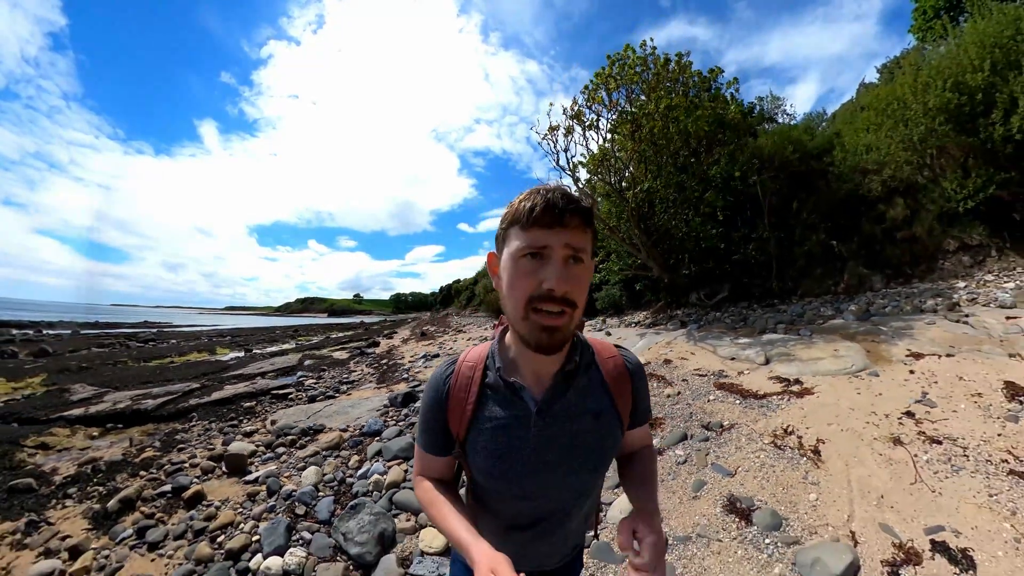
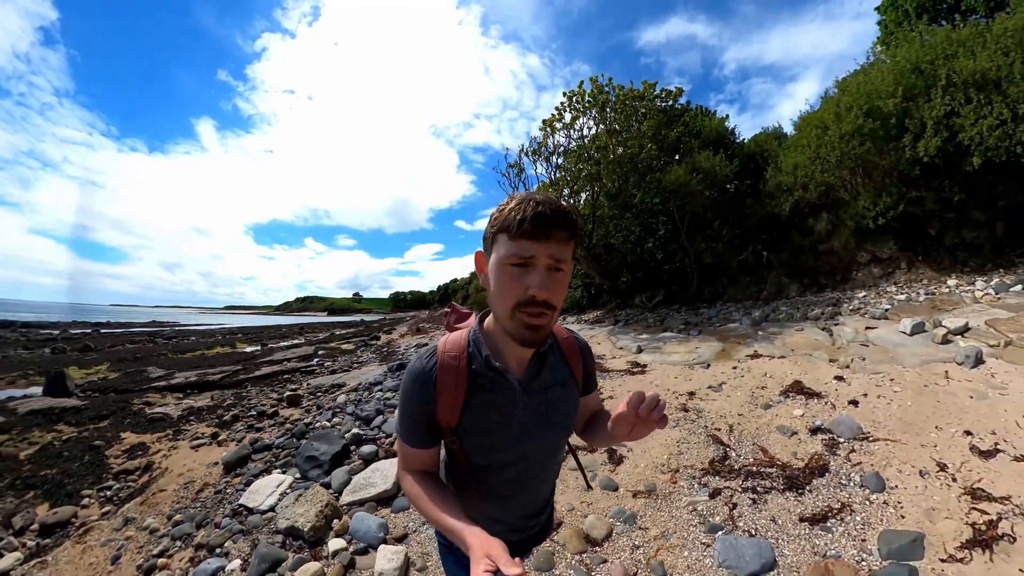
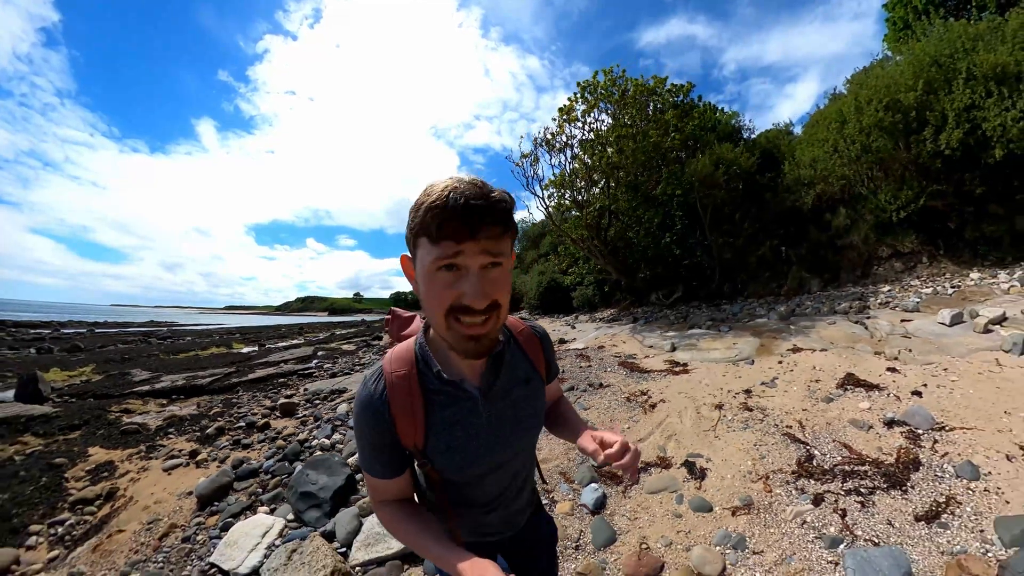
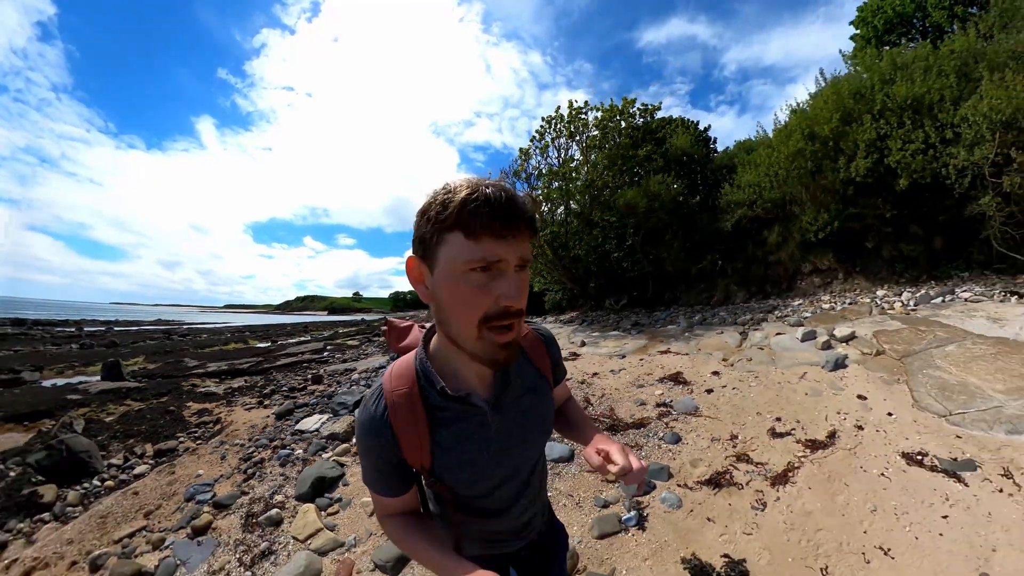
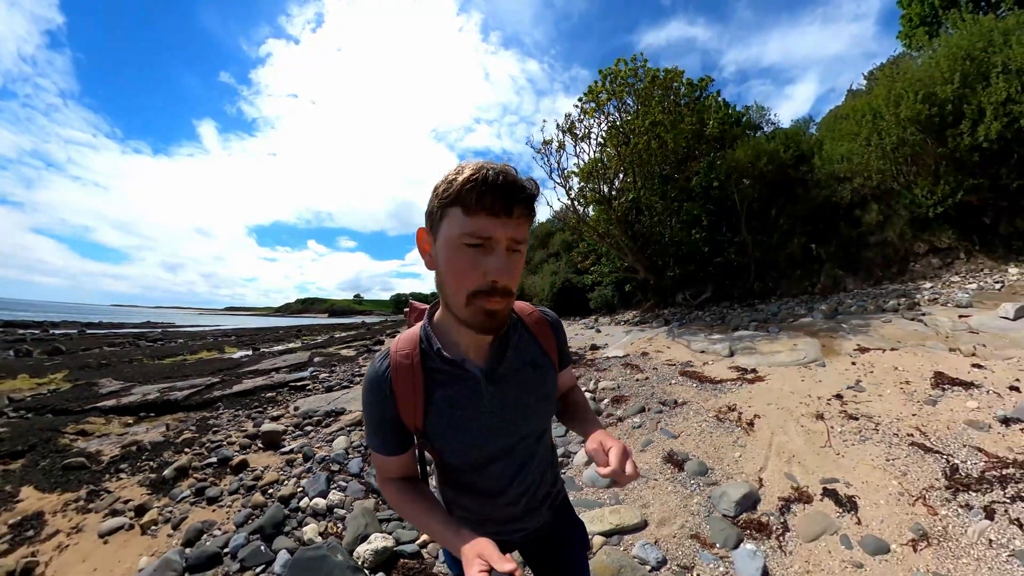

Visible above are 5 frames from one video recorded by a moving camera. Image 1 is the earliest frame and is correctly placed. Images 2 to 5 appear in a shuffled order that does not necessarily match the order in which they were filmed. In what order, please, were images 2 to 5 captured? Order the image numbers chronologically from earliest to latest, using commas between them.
5, 3, 2, 4
